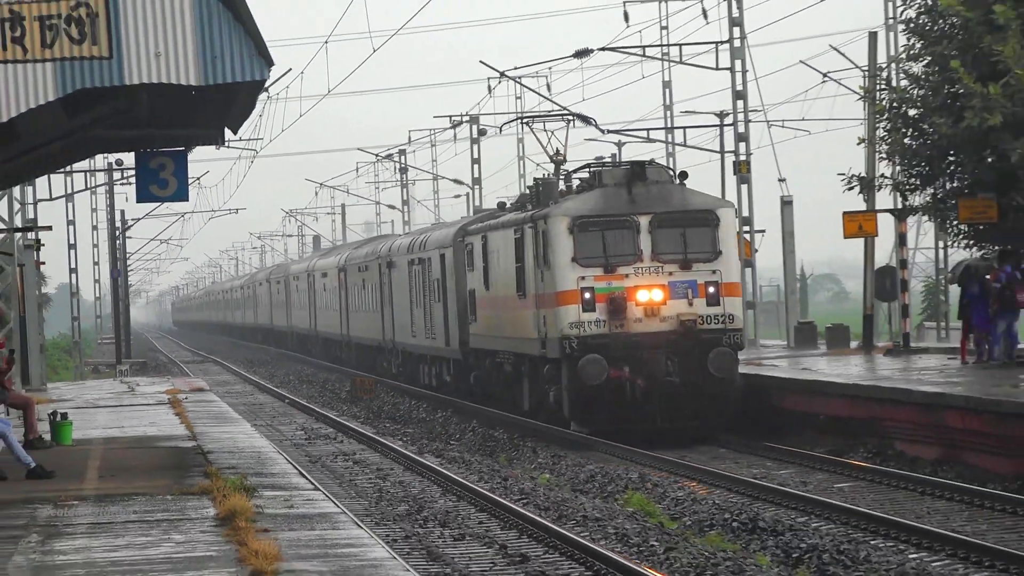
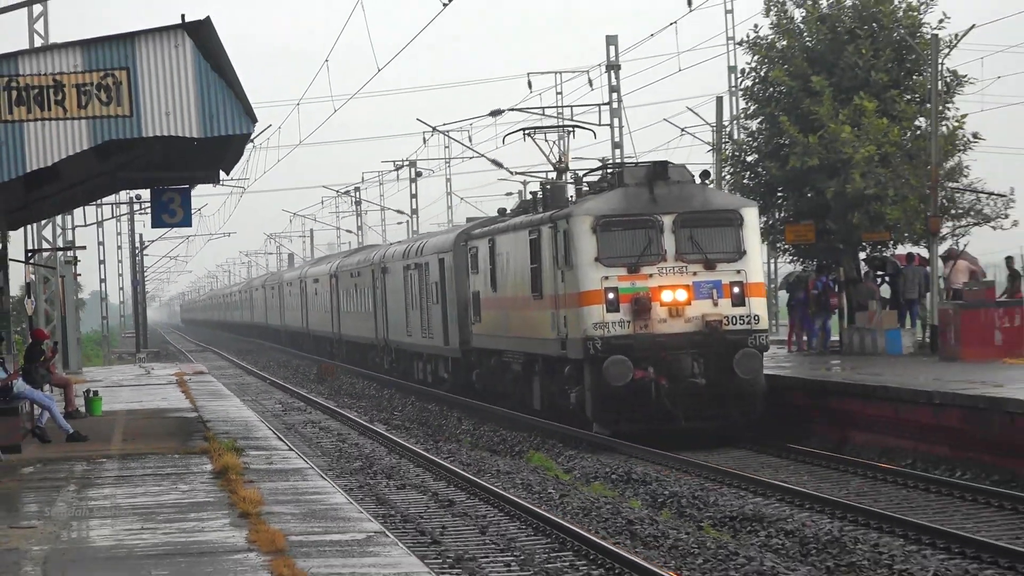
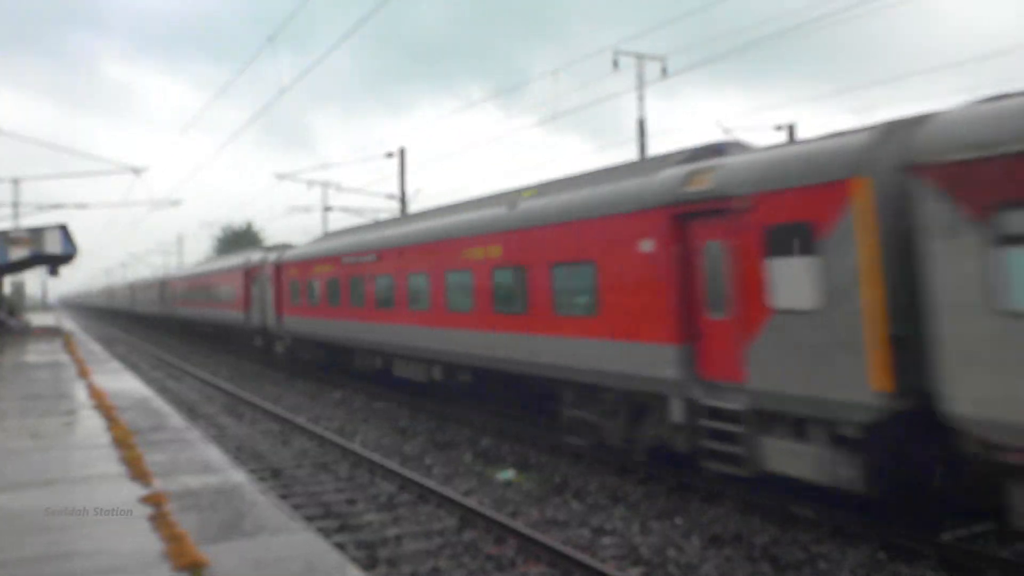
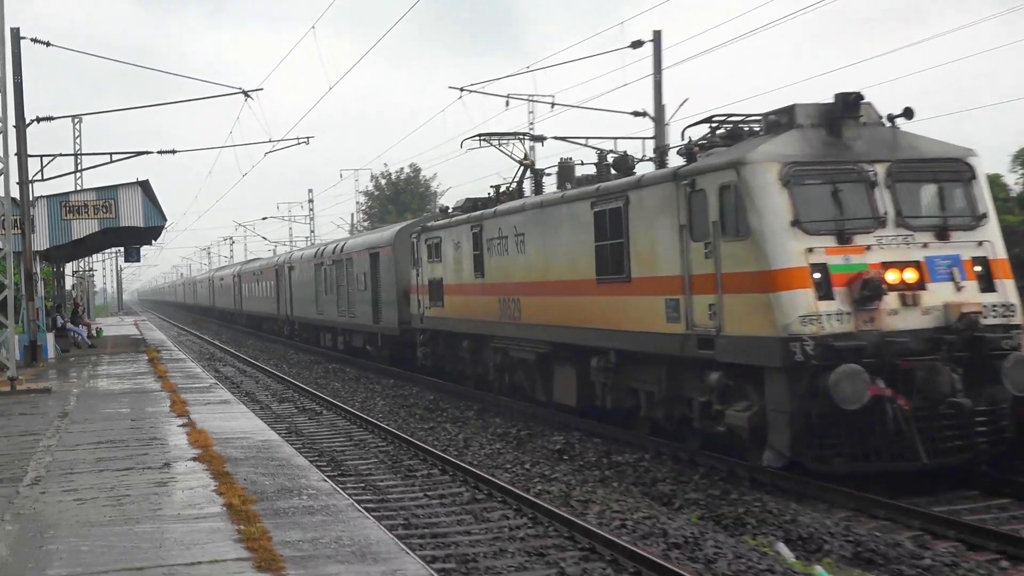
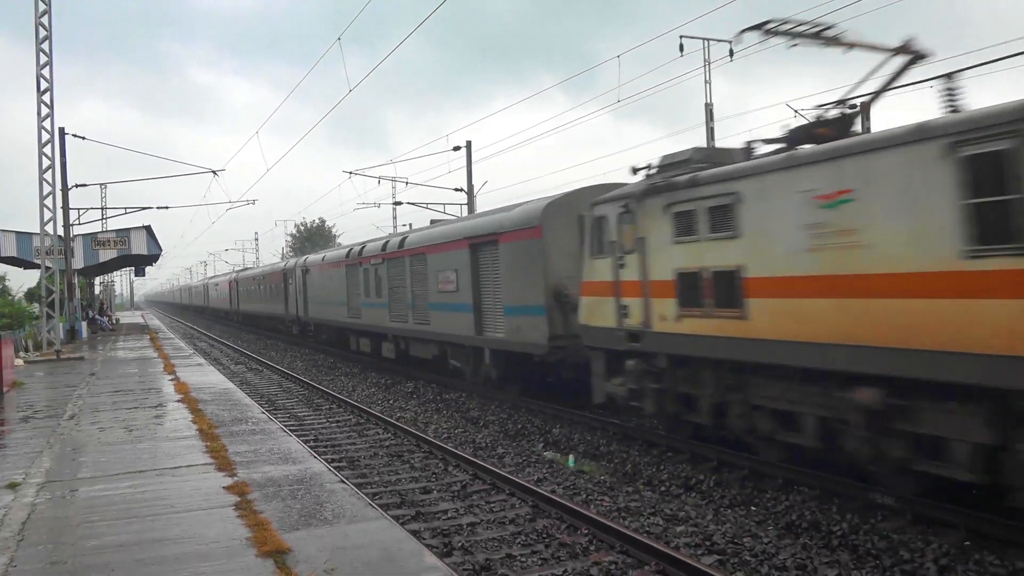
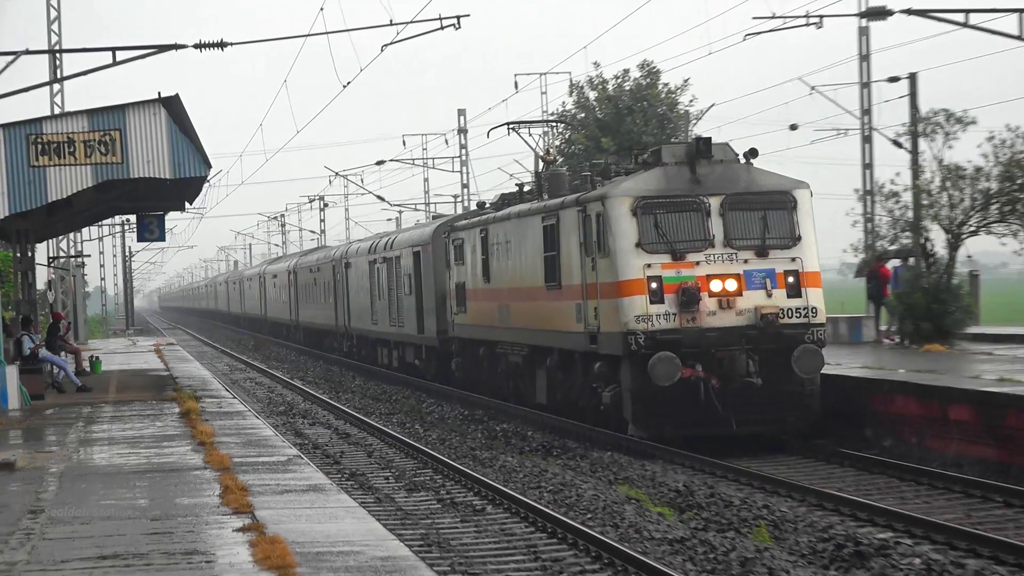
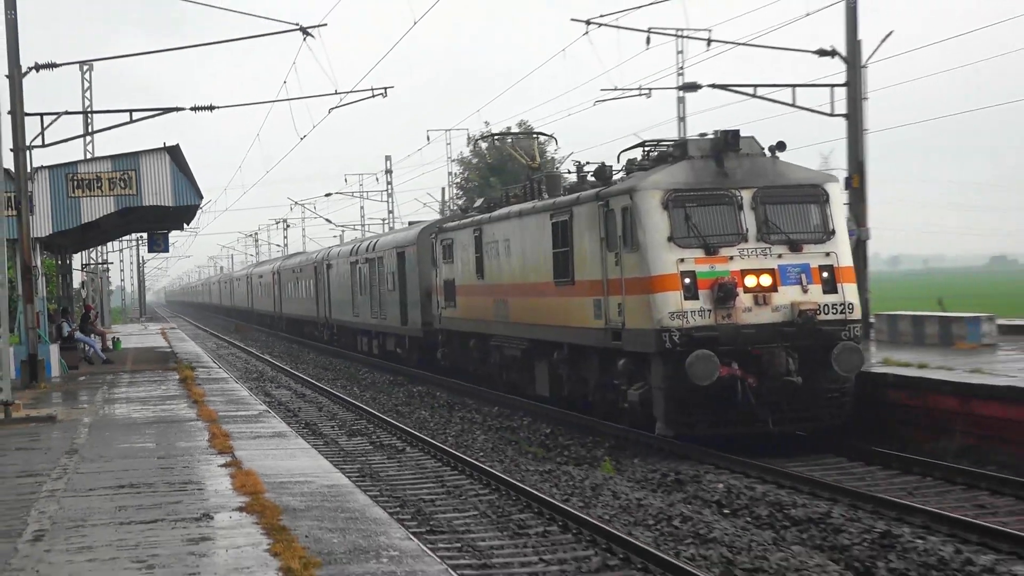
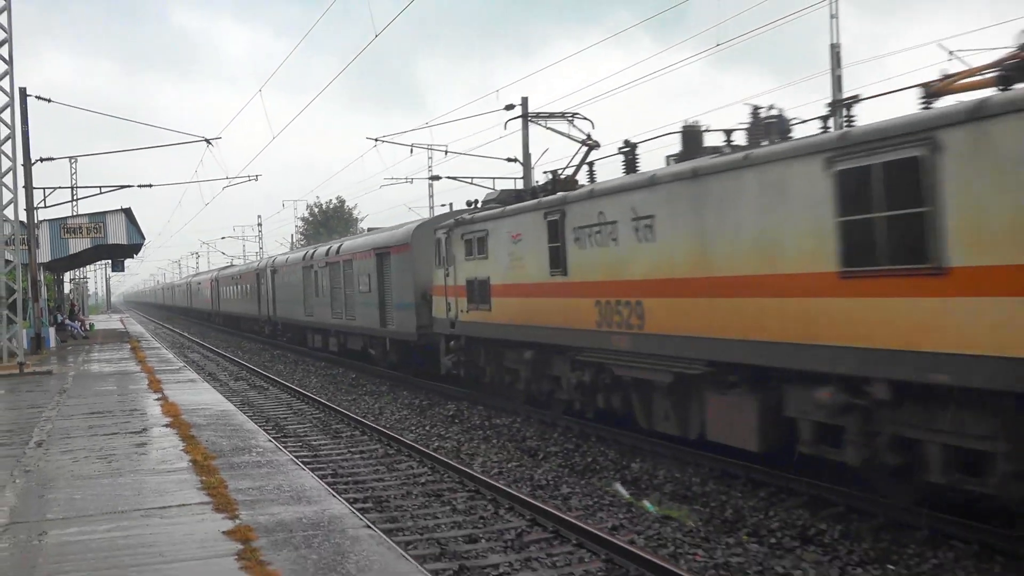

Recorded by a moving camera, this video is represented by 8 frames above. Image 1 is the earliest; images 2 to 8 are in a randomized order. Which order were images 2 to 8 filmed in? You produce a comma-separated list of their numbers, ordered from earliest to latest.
2, 6, 7, 4, 8, 5, 3
